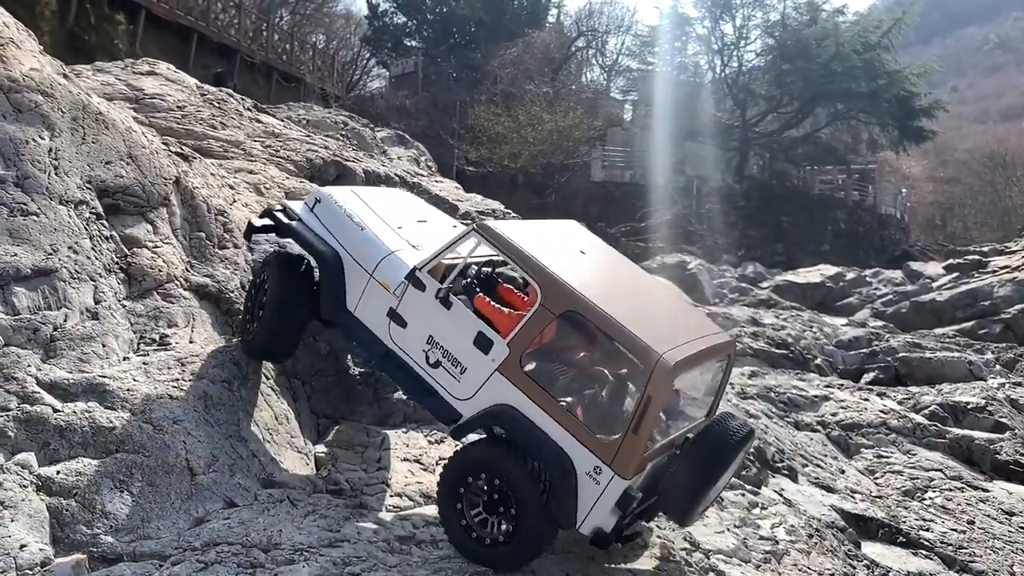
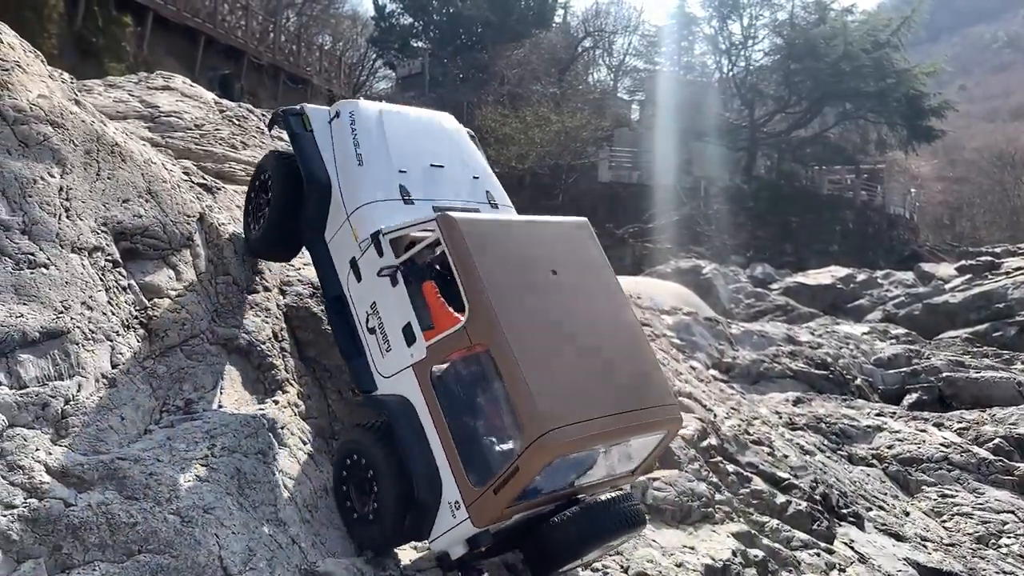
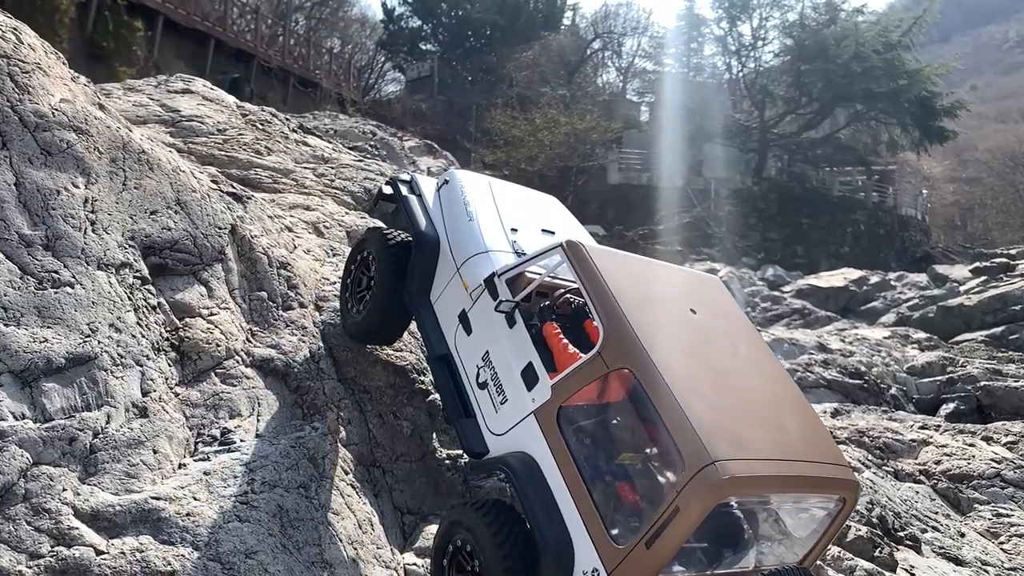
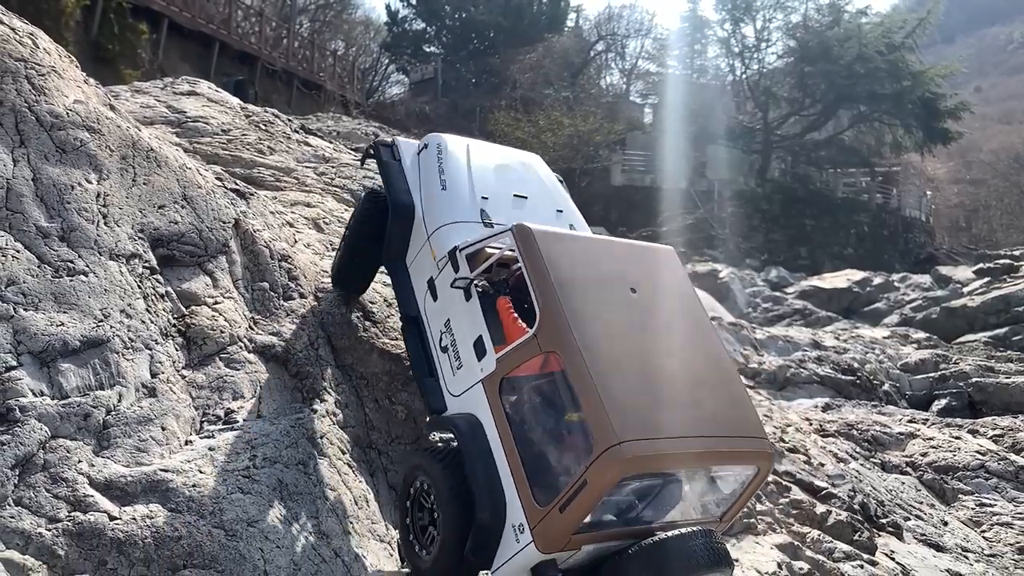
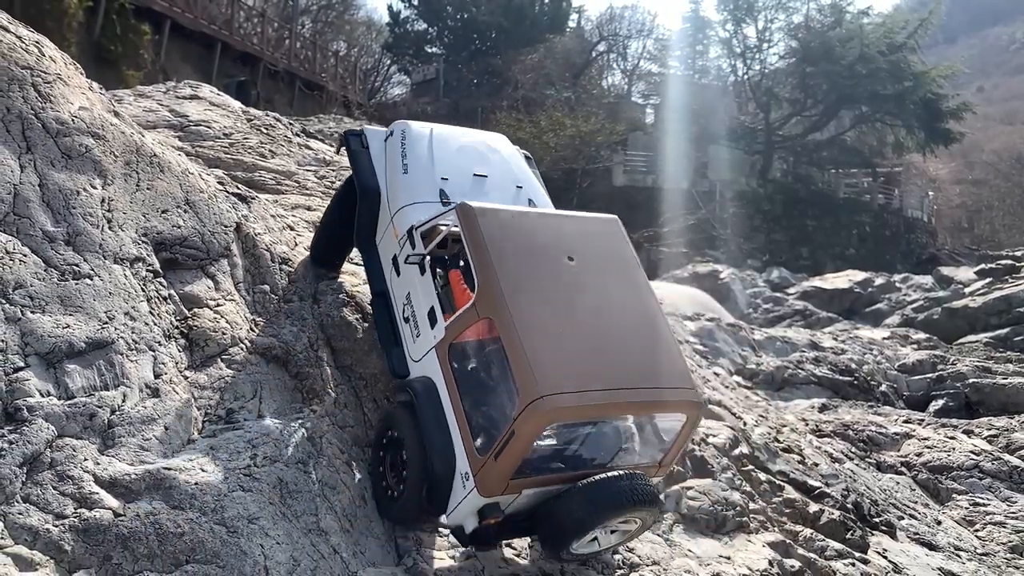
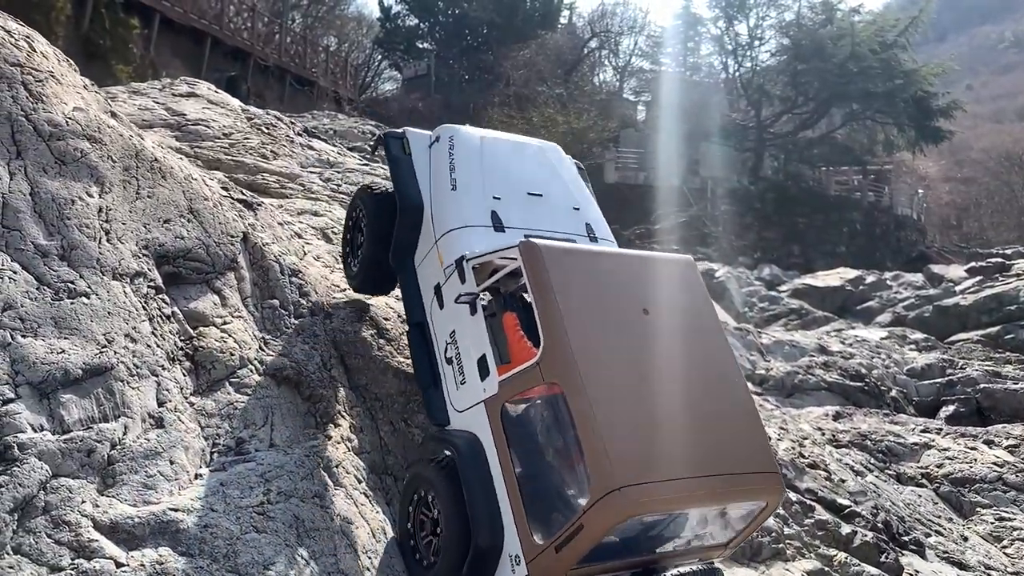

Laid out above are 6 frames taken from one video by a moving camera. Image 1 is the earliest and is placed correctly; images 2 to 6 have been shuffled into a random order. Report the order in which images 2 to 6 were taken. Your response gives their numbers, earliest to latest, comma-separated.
2, 6, 3, 4, 5
